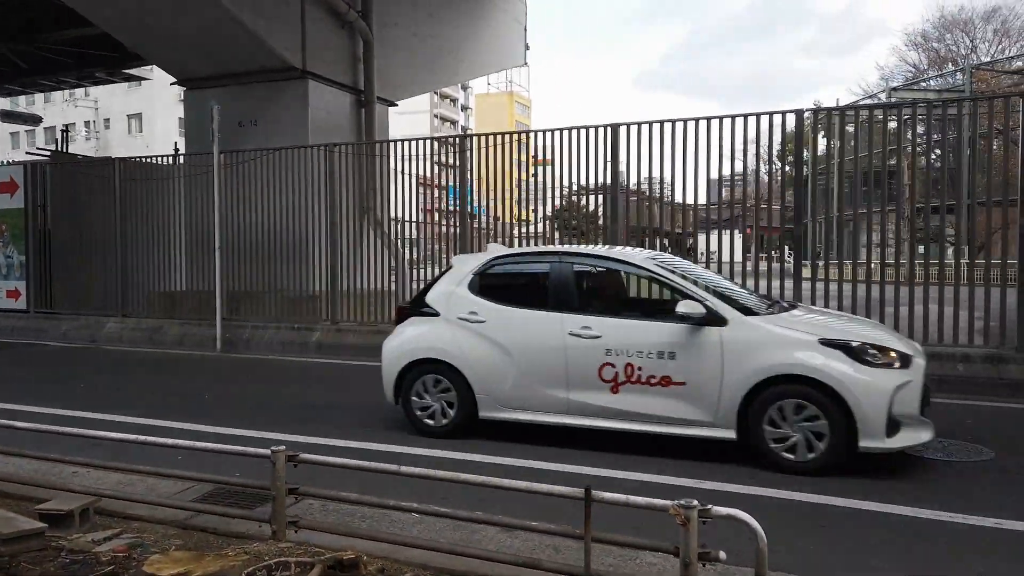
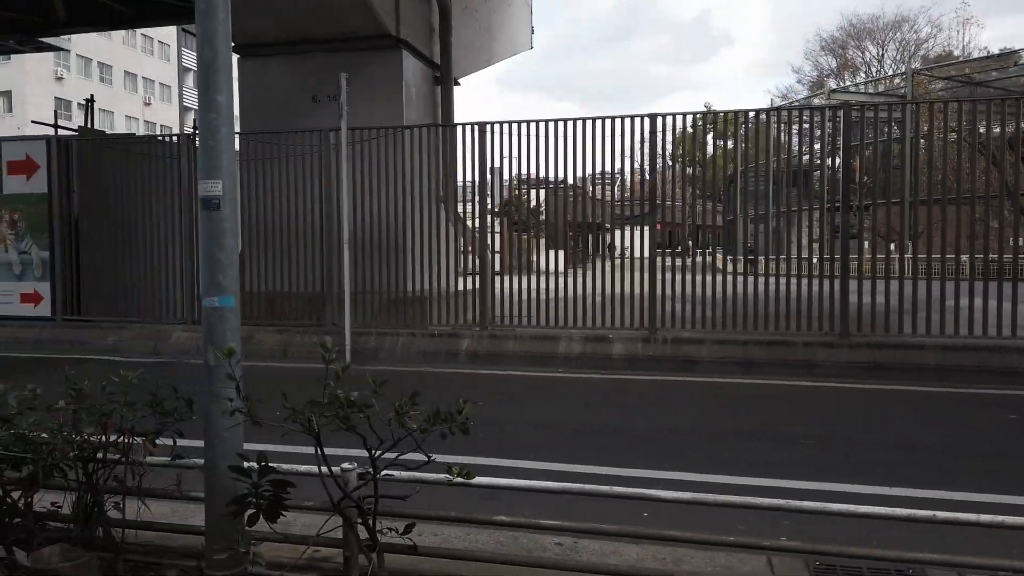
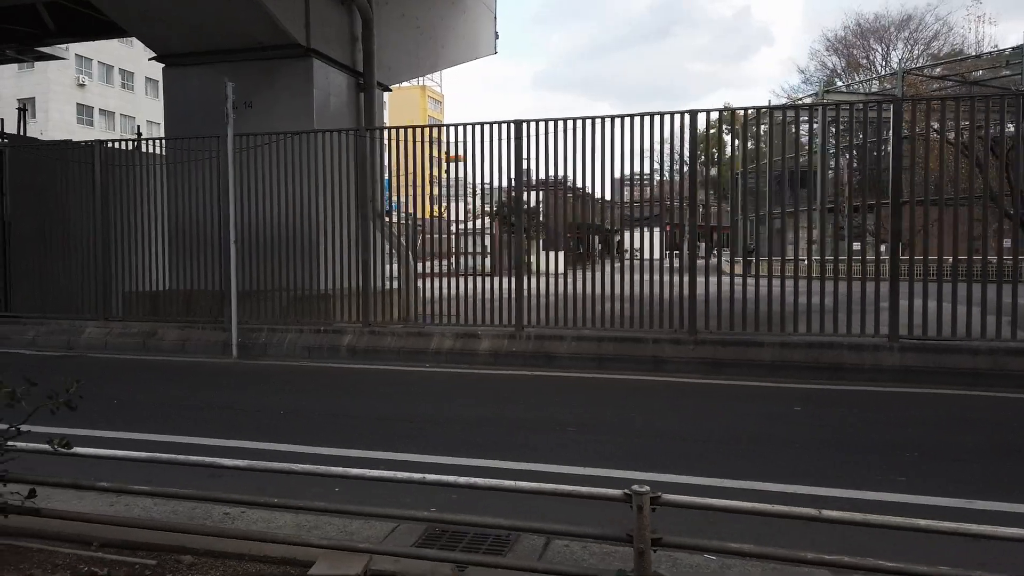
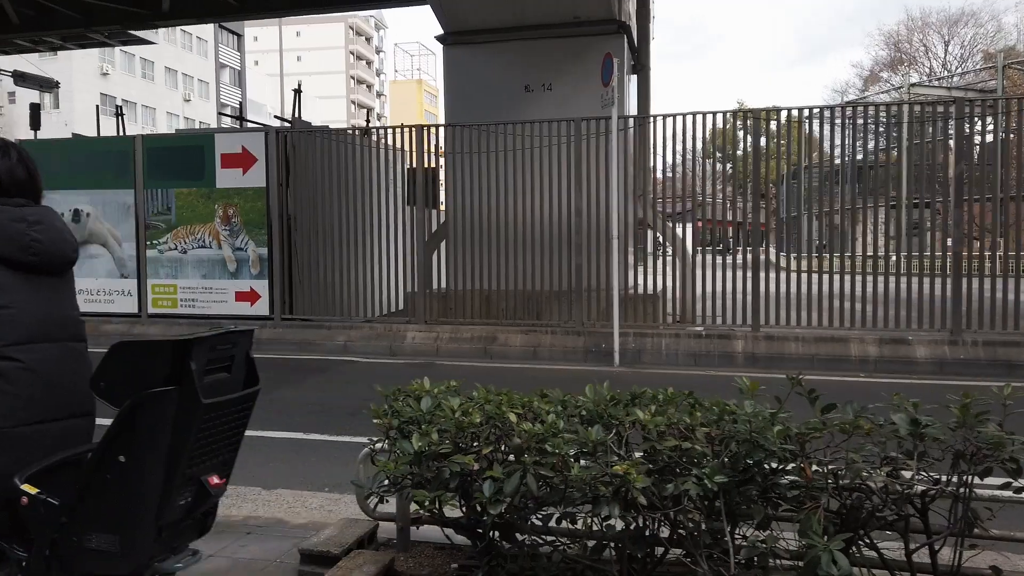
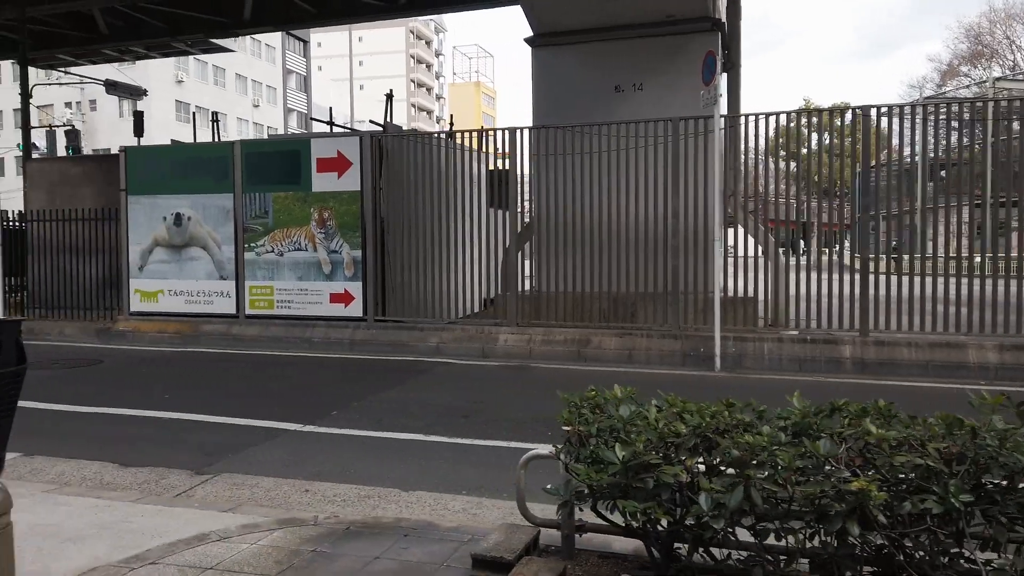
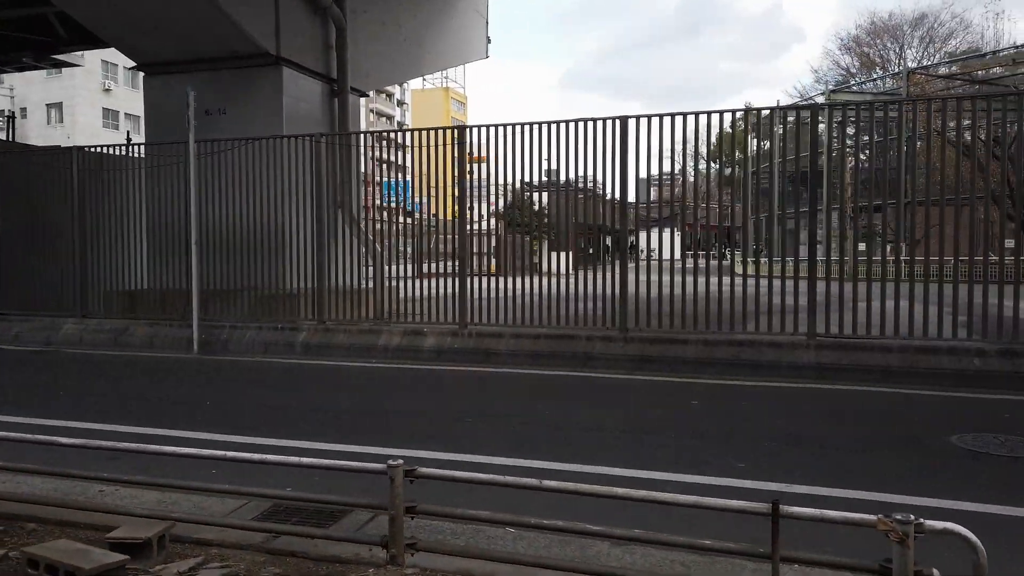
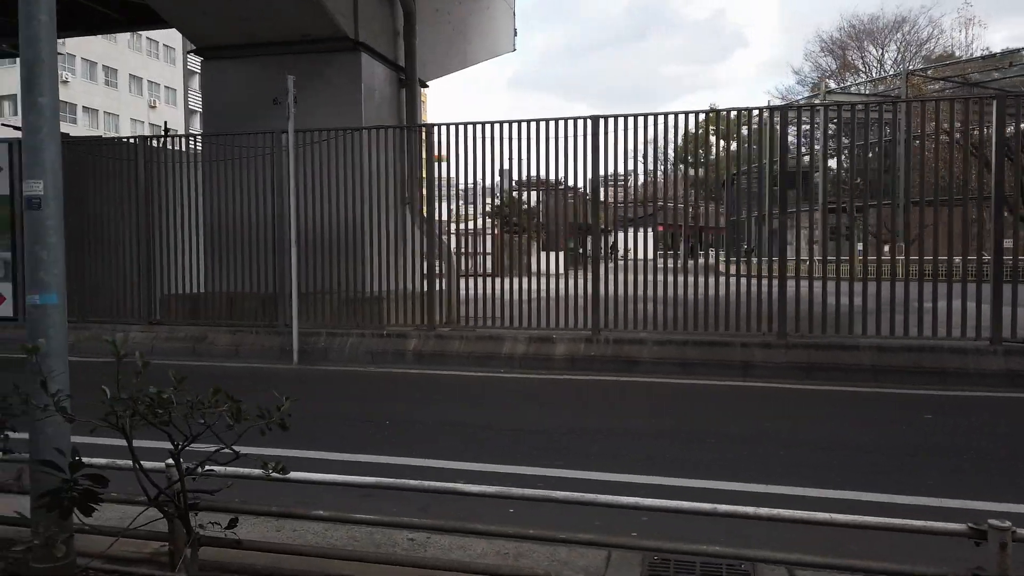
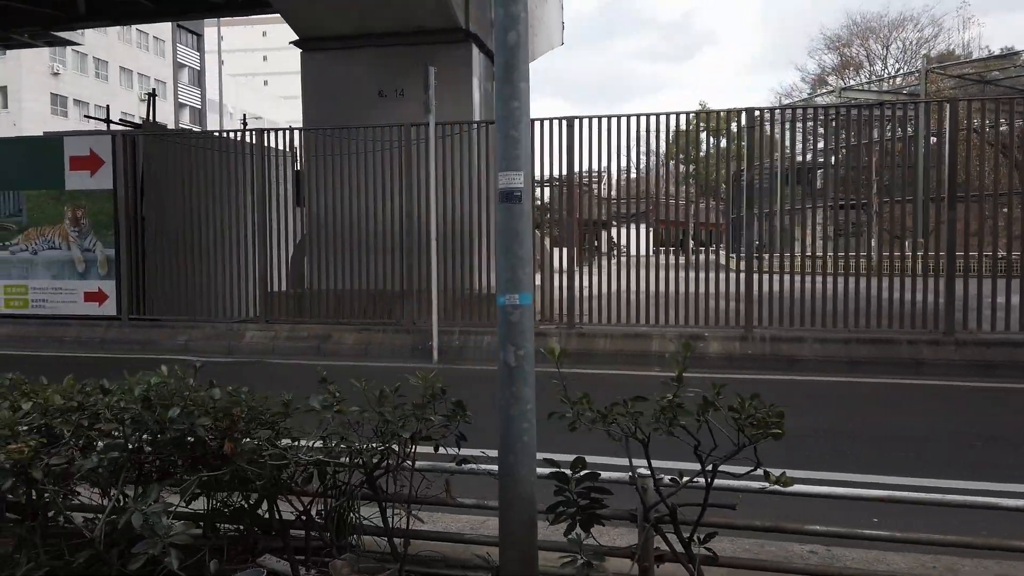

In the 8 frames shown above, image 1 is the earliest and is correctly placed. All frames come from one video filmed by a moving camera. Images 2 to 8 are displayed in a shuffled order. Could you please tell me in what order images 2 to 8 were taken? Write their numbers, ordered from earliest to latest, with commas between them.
6, 3, 7, 2, 8, 4, 5
